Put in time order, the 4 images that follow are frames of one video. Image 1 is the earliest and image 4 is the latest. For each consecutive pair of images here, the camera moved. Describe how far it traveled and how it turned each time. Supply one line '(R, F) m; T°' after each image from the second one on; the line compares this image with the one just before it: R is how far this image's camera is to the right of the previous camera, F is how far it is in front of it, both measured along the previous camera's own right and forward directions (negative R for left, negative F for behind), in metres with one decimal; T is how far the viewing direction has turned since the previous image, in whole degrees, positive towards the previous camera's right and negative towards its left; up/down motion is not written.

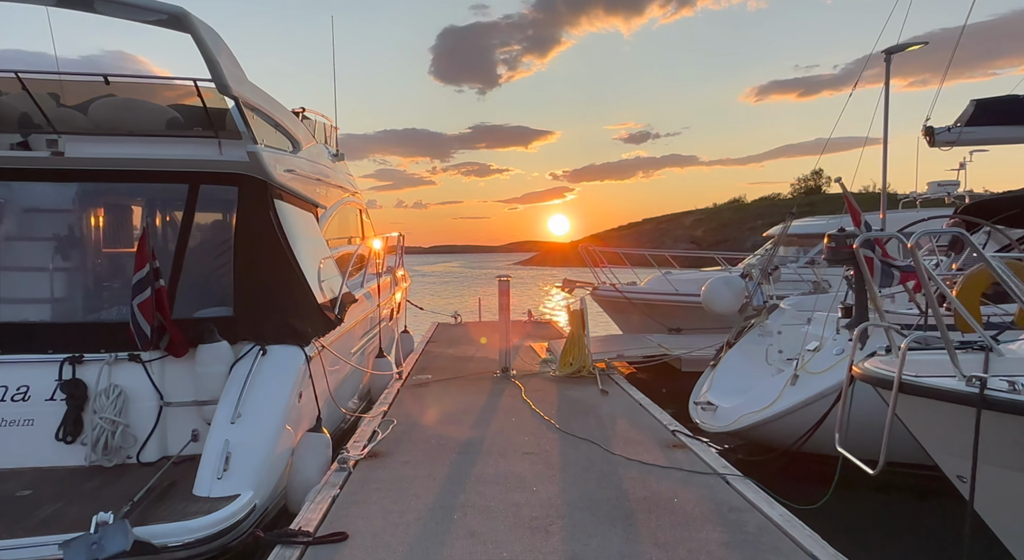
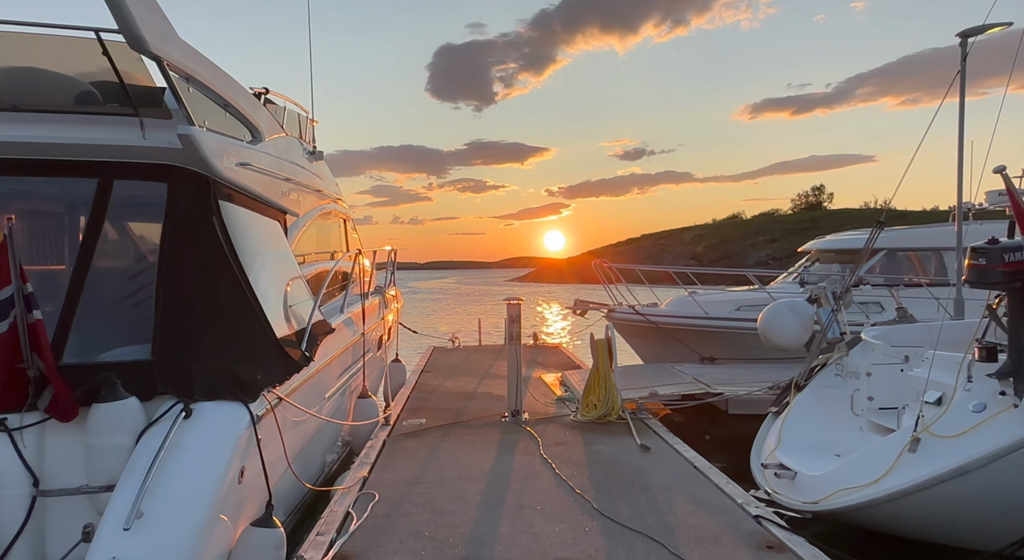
(-0.2, +1.2) m; 0°
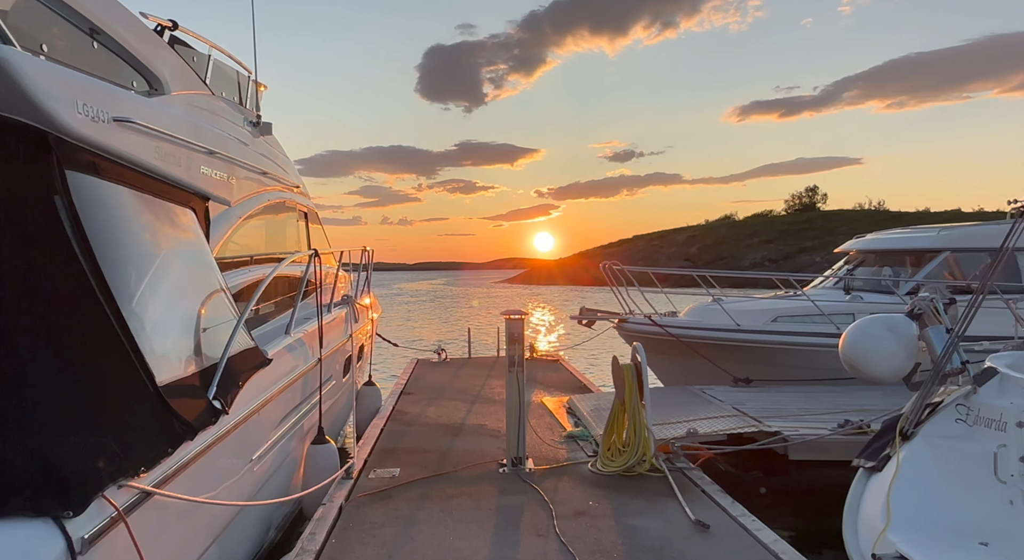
(-0.1, +1.3) m; +1°
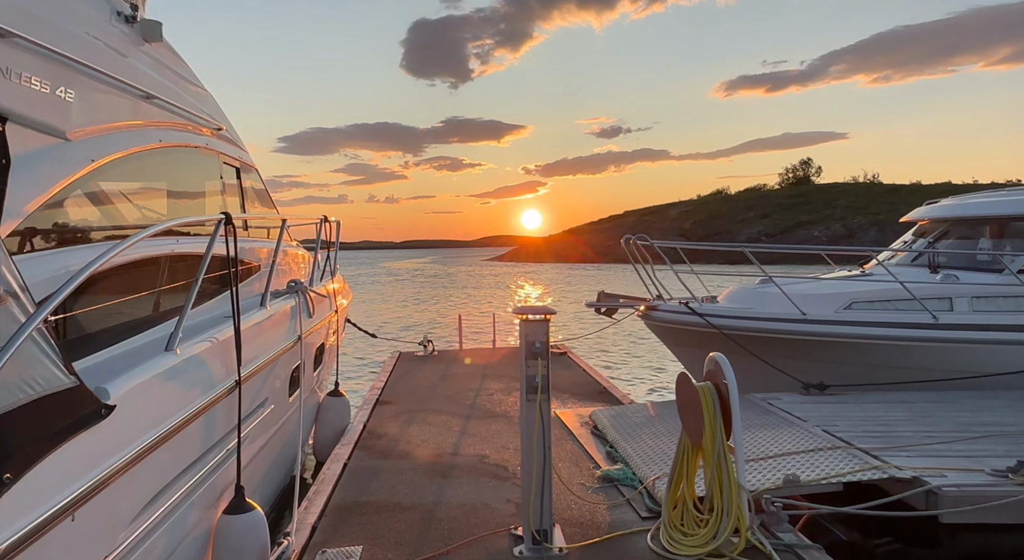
(-0.1, +1.5) m; +1°
